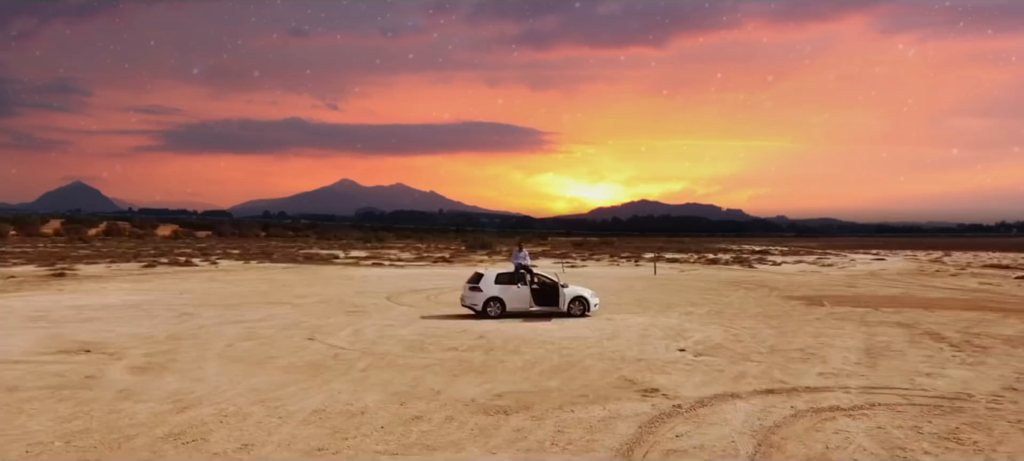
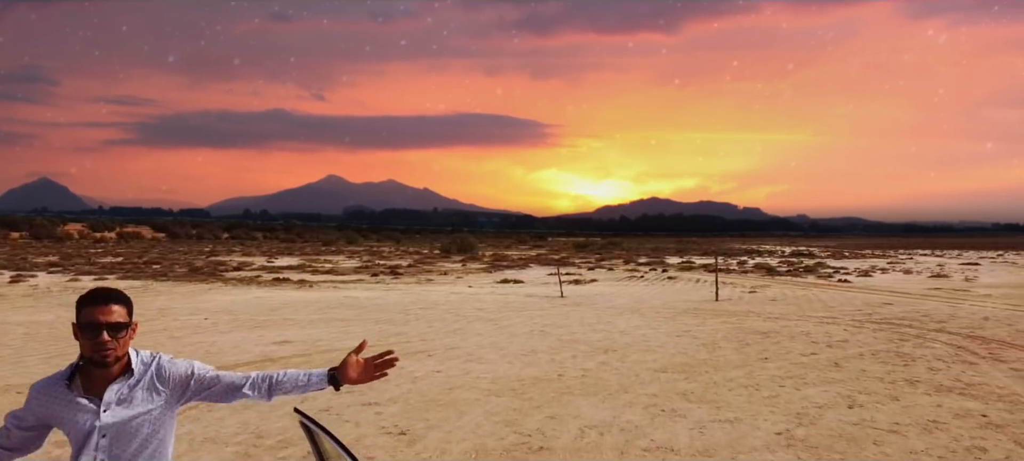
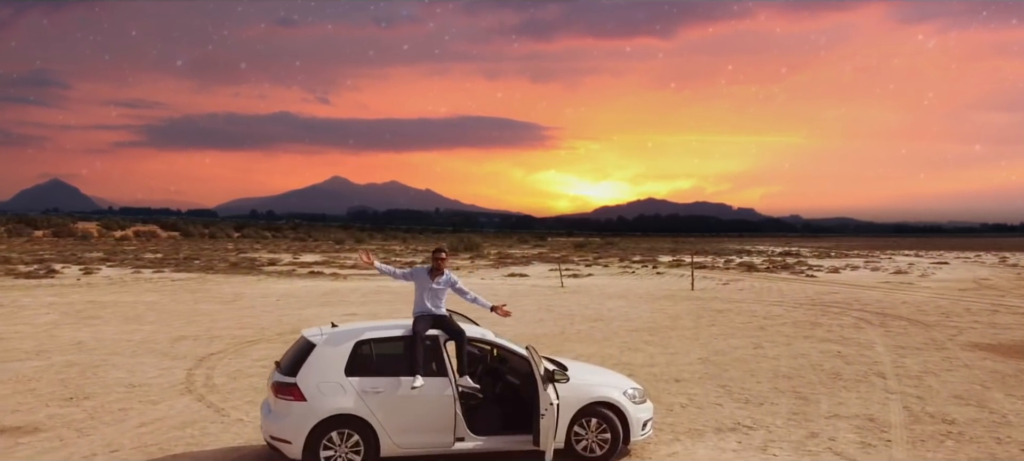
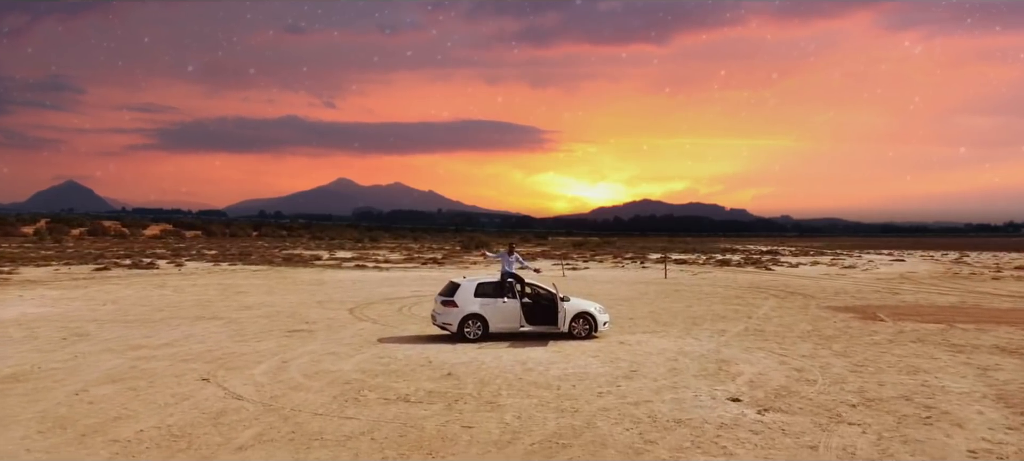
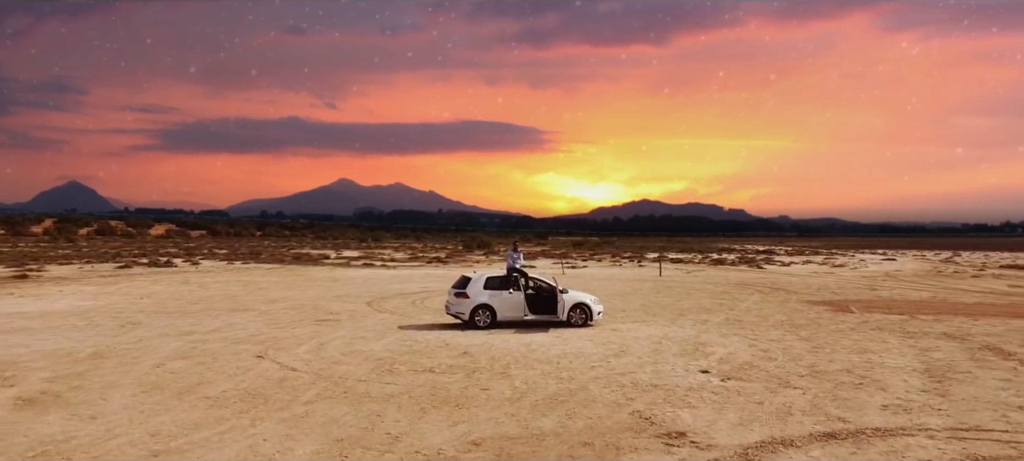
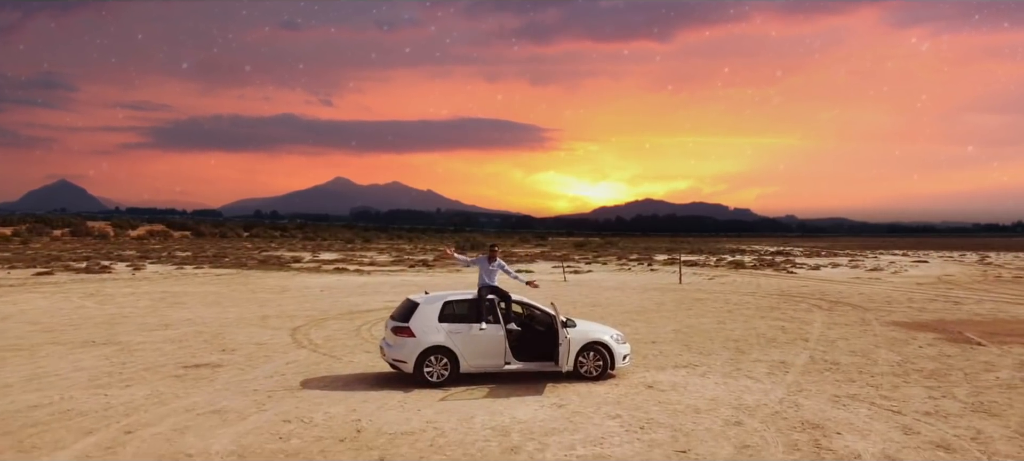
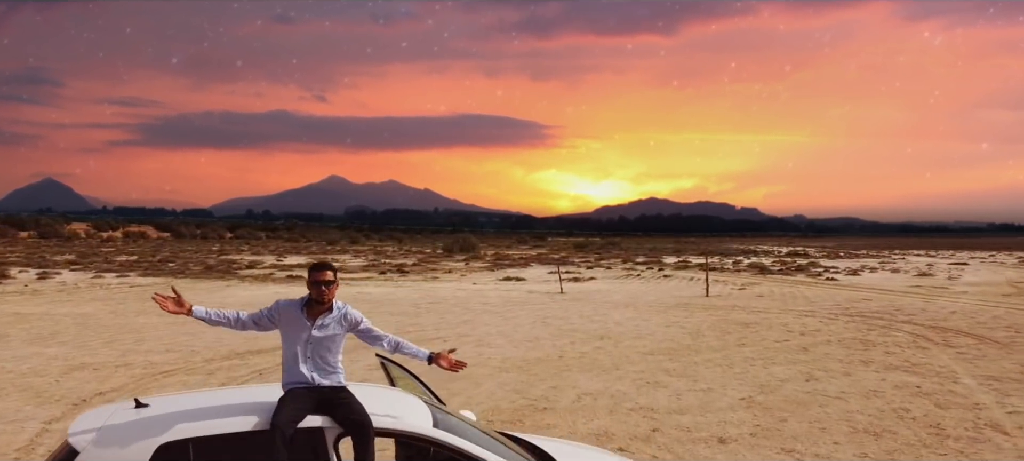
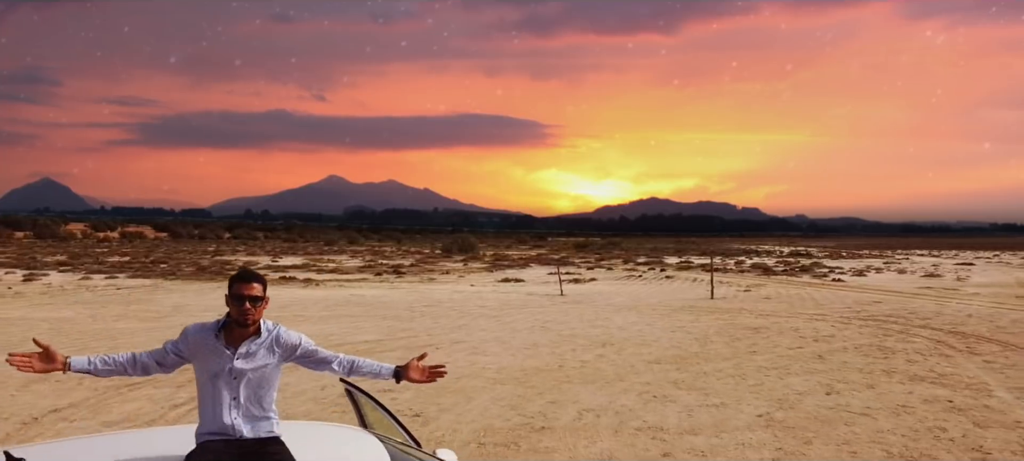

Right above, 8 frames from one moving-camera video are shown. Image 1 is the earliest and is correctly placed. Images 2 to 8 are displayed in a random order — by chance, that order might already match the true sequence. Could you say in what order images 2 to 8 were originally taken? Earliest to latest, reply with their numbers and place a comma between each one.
5, 4, 6, 3, 7, 8, 2
